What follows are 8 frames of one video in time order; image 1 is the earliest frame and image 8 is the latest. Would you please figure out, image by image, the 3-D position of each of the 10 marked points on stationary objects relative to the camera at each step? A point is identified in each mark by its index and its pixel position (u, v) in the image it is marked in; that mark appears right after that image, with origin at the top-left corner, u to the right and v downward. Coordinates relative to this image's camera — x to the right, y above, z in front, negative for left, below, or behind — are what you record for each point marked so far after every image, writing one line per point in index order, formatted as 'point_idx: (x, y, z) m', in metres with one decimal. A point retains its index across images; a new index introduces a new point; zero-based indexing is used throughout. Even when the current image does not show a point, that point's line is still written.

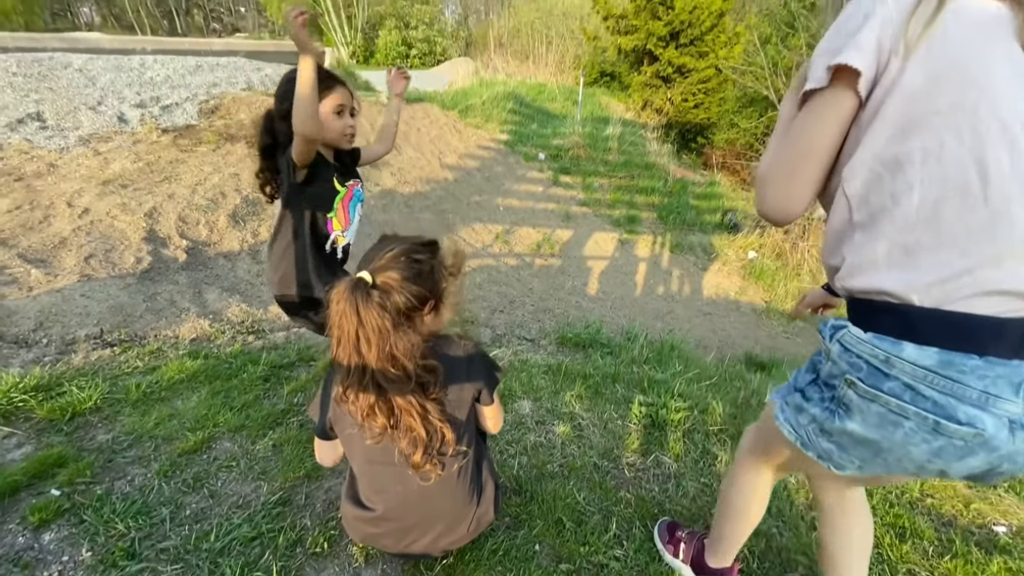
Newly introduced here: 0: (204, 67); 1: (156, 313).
0: (-6.7, +4.8, +9.5) m
1: (-2.8, -0.2, +3.5) m
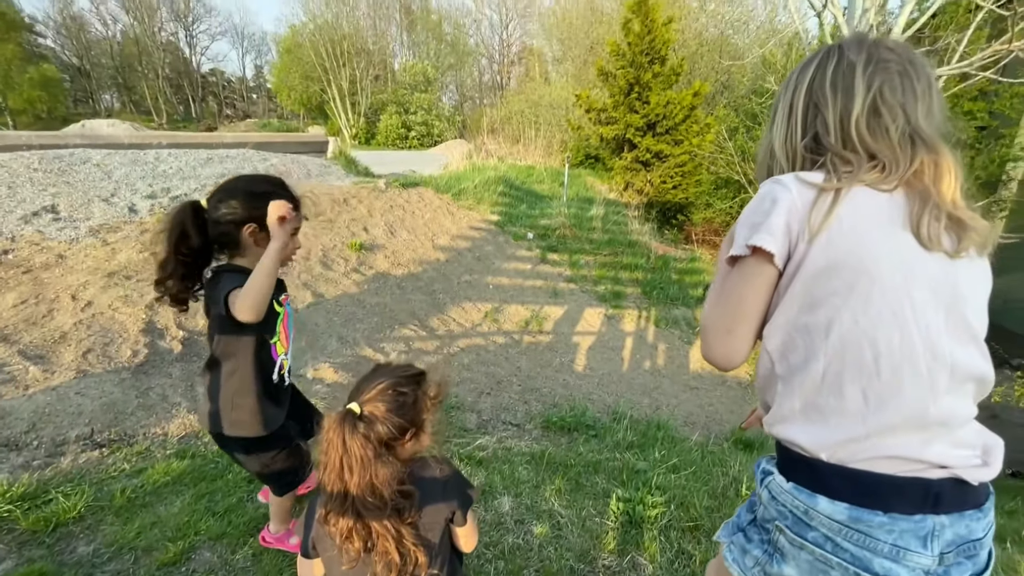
0: (-6.9, +3.0, +10.3) m
1: (-2.9, -1.0, +3.6) m
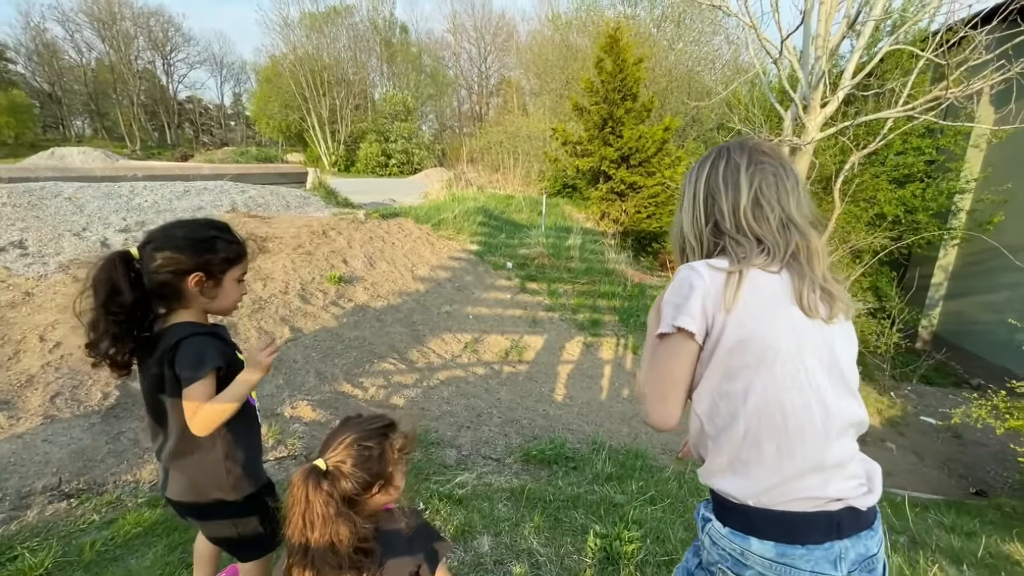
0: (-7.4, +2.2, +10.2) m
1: (-3.1, -1.3, +3.5) m
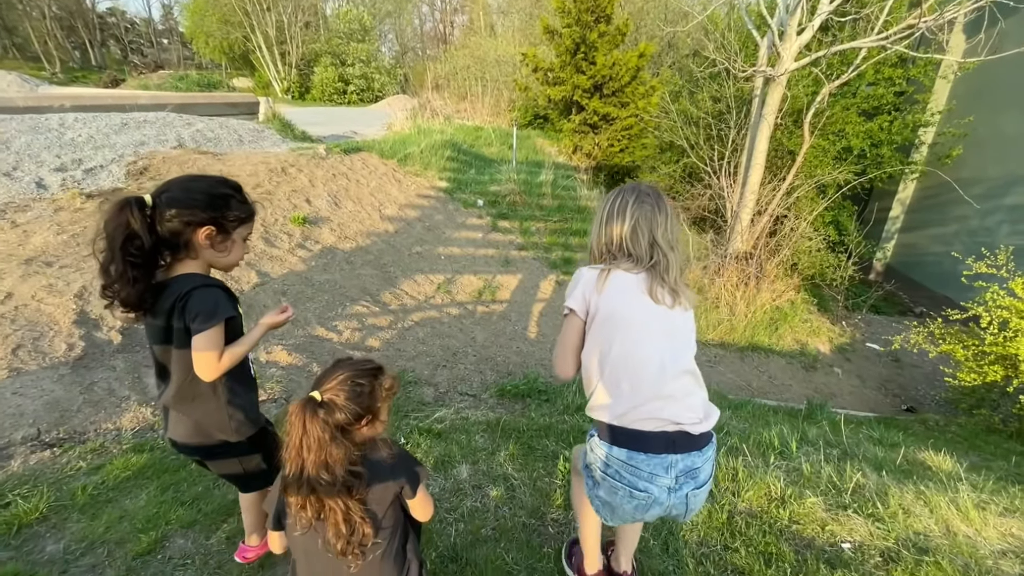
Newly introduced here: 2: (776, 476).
0: (-8.1, +3.5, +9.3) m
1: (-3.3, -0.9, +3.5) m
2: (+2.0, -1.4, +3.3) m
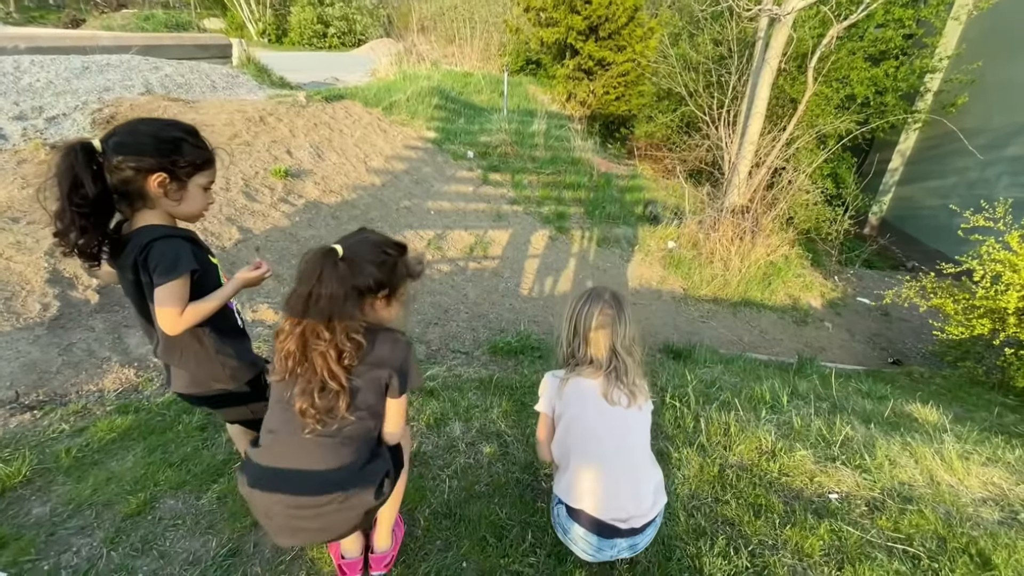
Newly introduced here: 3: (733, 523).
0: (-8.3, +4.3, +8.7) m
1: (-3.4, -0.6, +3.4) m
2: (+1.9, -1.1, +3.3) m
3: (+1.3, -1.4, +2.5) m
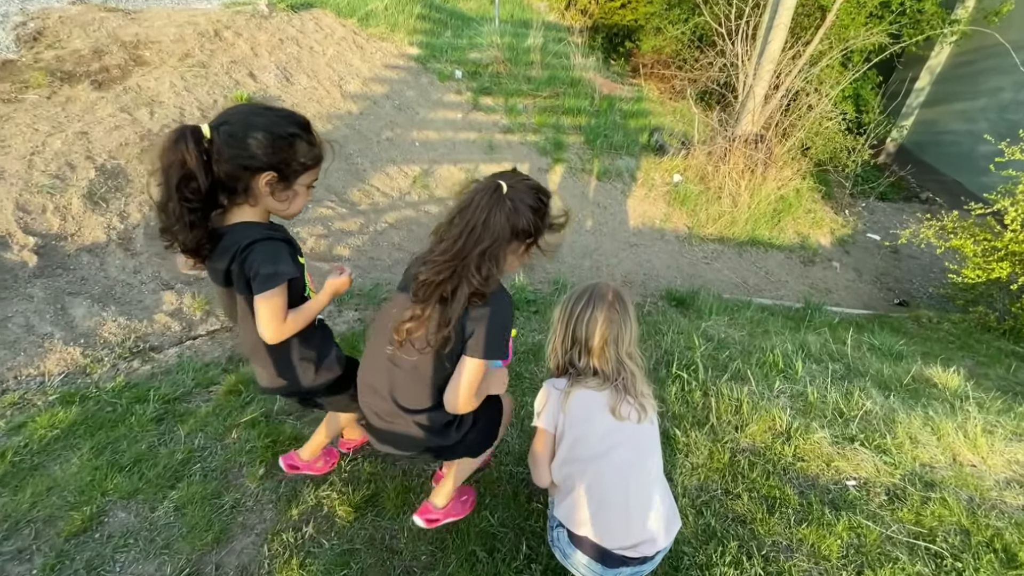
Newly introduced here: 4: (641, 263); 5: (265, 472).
0: (-8.4, +5.3, +7.4) m
1: (-3.4, -0.4, +3.0) m
2: (+1.9, -0.8, +3.1) m
3: (+1.2, -1.2, +2.4) m
4: (+2.1, +0.4, +7.3) m
5: (-1.3, -1.0, +2.4) m
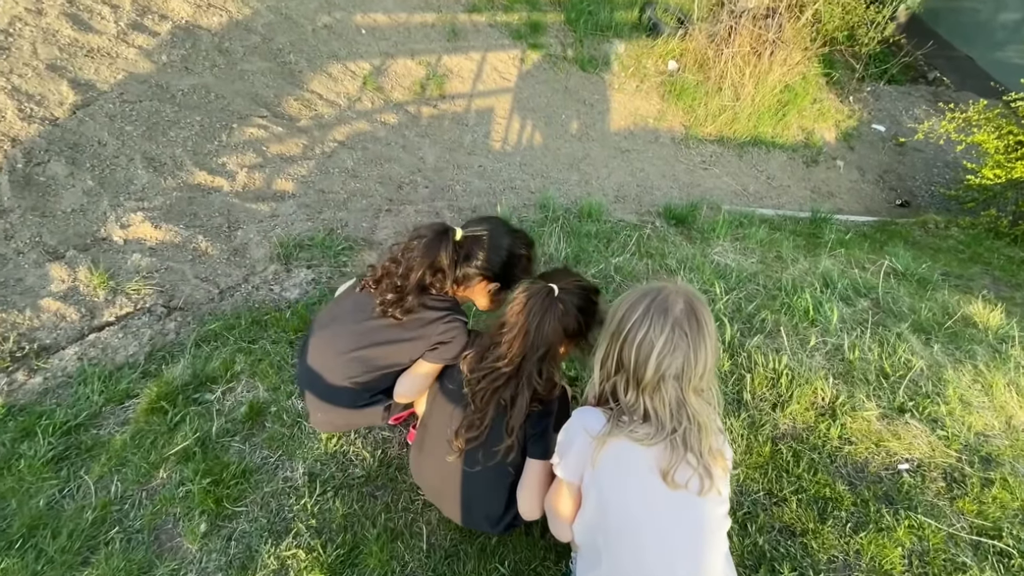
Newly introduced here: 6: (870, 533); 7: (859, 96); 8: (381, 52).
0: (-8.9, +5.9, +4.9) m
1: (-3.4, -0.4, +2.2) m
2: (+1.8, -0.5, +2.6) m
3: (+1.3, -1.1, +2.0) m
4: (+1.8, +1.7, +6.5) m
5: (-1.3, -1.0, +1.9) m
6: (+1.6, -1.1, +2.0) m
7: (+7.0, +3.9, +8.9) m
8: (-1.7, +3.1, +5.9) m
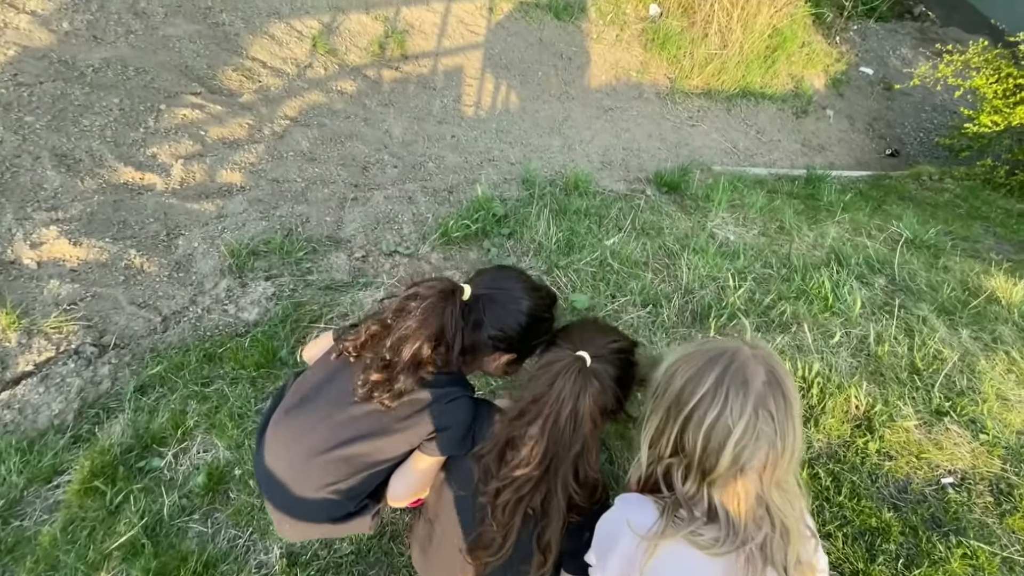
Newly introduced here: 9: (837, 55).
0: (-9.4, +5.4, +3.5) m
1: (-3.4, -0.7, +1.8) m
2: (+1.9, -0.5, +2.4) m
3: (+1.4, -1.2, +1.8) m
4: (+1.5, +2.1, +6.0) m
5: (-1.2, -1.3, +1.6) m
6: (+1.7, -1.2, +1.8) m
7: (+6.4, +4.8, +8.4) m
8: (-2.1, +3.2, +5.1) m
9: (+5.8, +4.2, +7.9) m
